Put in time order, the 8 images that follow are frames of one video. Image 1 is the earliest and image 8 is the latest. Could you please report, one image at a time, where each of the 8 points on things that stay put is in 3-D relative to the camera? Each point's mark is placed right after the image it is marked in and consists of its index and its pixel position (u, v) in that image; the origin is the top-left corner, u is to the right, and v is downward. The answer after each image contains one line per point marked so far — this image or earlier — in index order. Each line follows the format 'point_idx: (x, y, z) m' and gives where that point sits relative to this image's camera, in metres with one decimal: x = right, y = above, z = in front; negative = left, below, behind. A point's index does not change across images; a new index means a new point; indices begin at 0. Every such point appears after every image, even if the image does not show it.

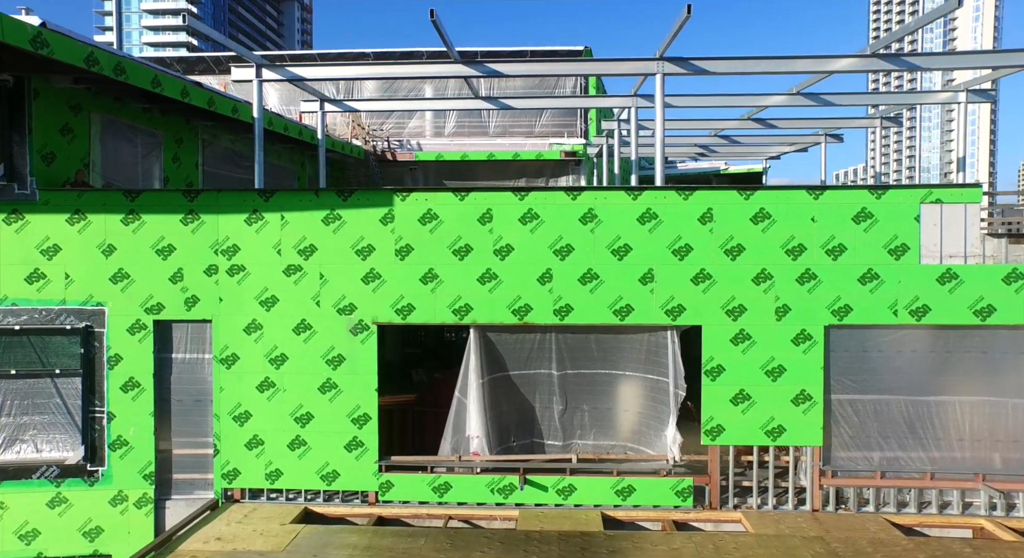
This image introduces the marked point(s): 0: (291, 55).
0: (-6.1, +6.2, +18.1) m
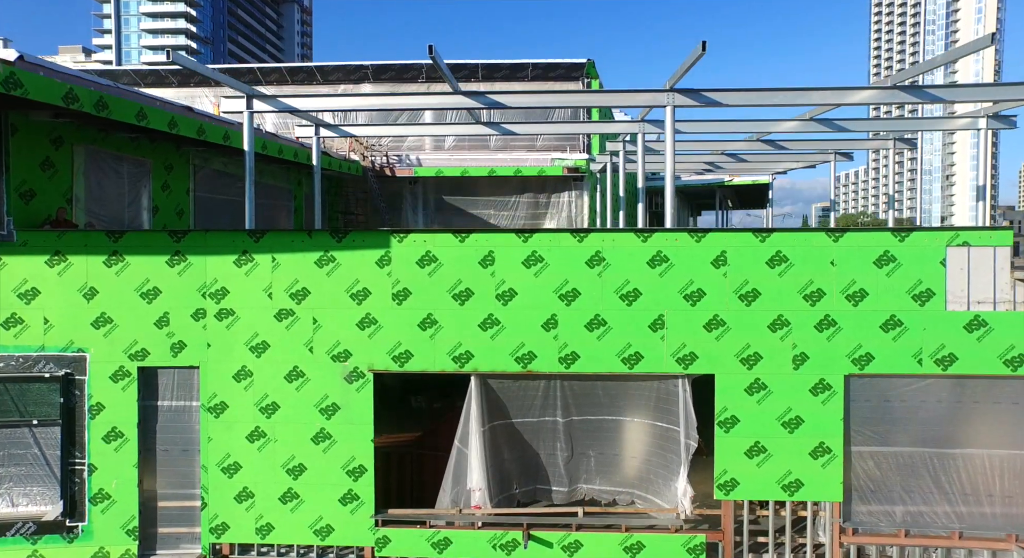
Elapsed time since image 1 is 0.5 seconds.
0: (-6.1, +5.7, +17.8) m
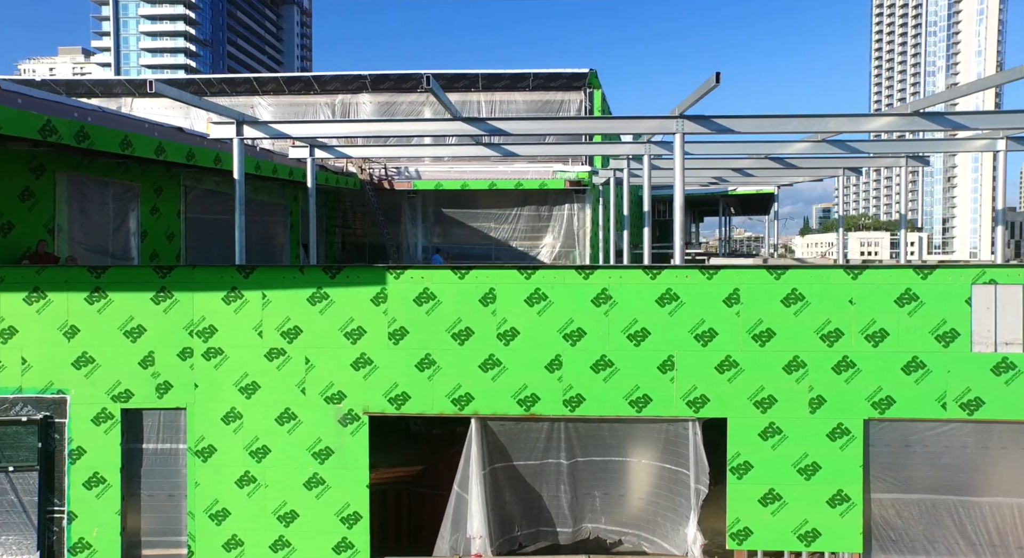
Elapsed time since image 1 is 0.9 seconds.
0: (-6.1, +5.4, +17.5) m
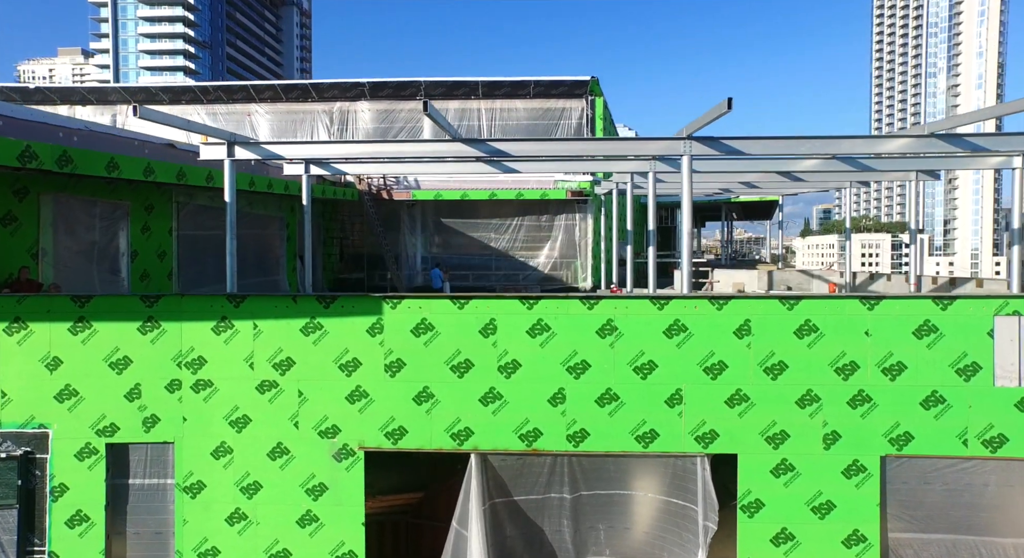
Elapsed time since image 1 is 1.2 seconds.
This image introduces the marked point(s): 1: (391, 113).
0: (-6.0, +5.1, +17.2) m
1: (-3.2, +4.5, +17.6) m
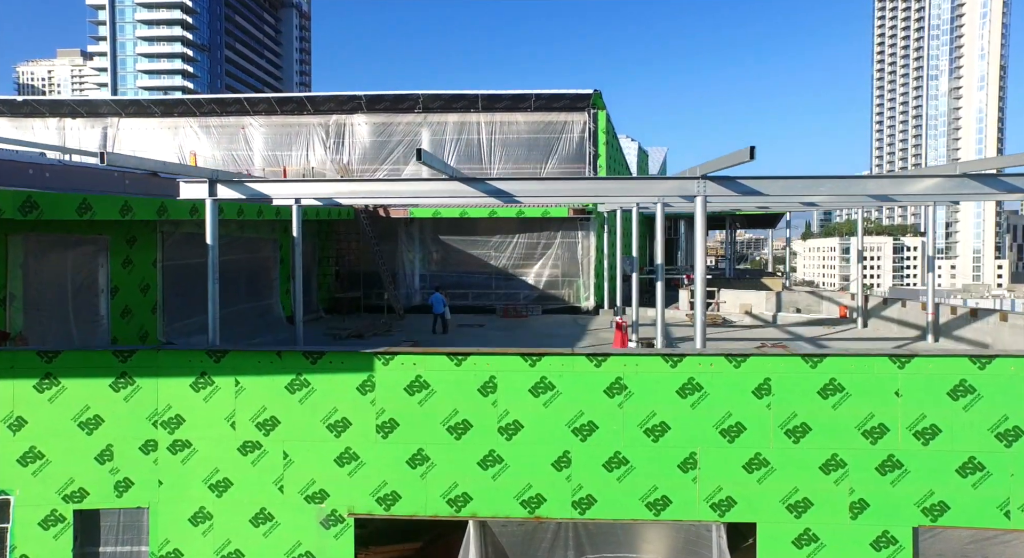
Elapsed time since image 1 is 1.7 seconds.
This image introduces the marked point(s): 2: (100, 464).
0: (-6.0, +4.7, +16.8) m
1: (-3.2, +4.0, +17.2) m
2: (-3.5, -1.6, +5.6) m
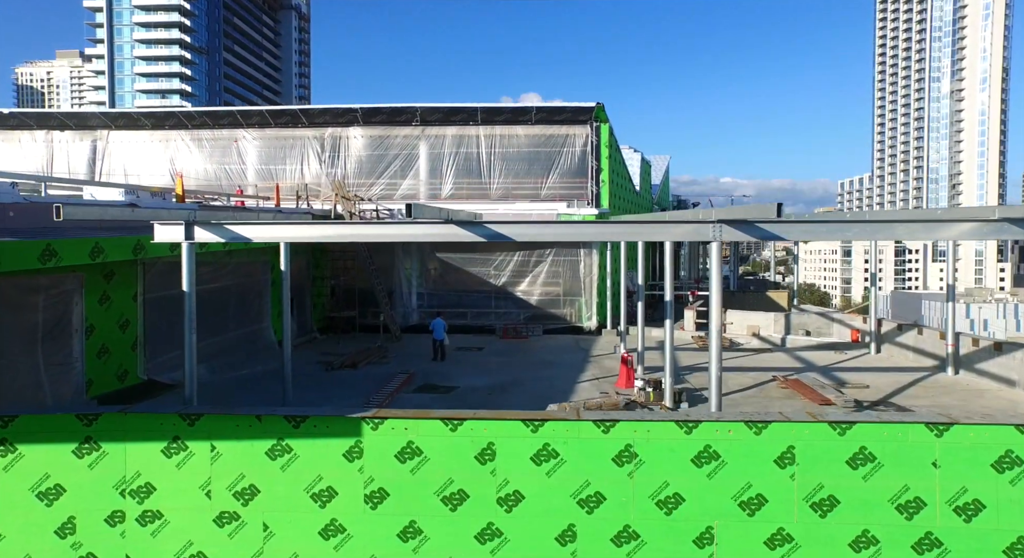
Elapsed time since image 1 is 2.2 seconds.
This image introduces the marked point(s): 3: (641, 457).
0: (-6.0, +4.2, +16.3) m
1: (-3.2, +3.6, +16.7) m
2: (-3.5, -2.0, +5.1) m
3: (+1.0, -1.3, +4.9) m
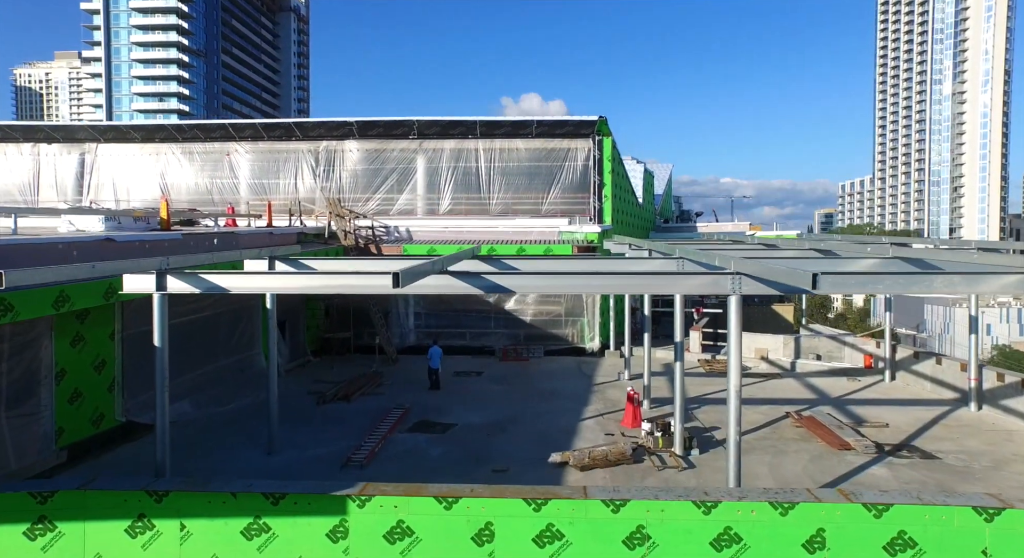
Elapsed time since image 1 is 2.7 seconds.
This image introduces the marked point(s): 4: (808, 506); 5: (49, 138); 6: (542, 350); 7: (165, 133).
0: (-6.0, +3.8, +15.9) m
1: (-3.2, +3.1, +16.2) m
2: (-3.5, -2.4, +4.6) m
3: (+1.0, -1.8, +4.5) m
4: (+2.0, -1.5, +4.4) m
5: (-11.8, +3.6, +16.7) m
6: (+0.6, -1.6, +14.3) m
7: (-8.7, +3.7, +16.4) m
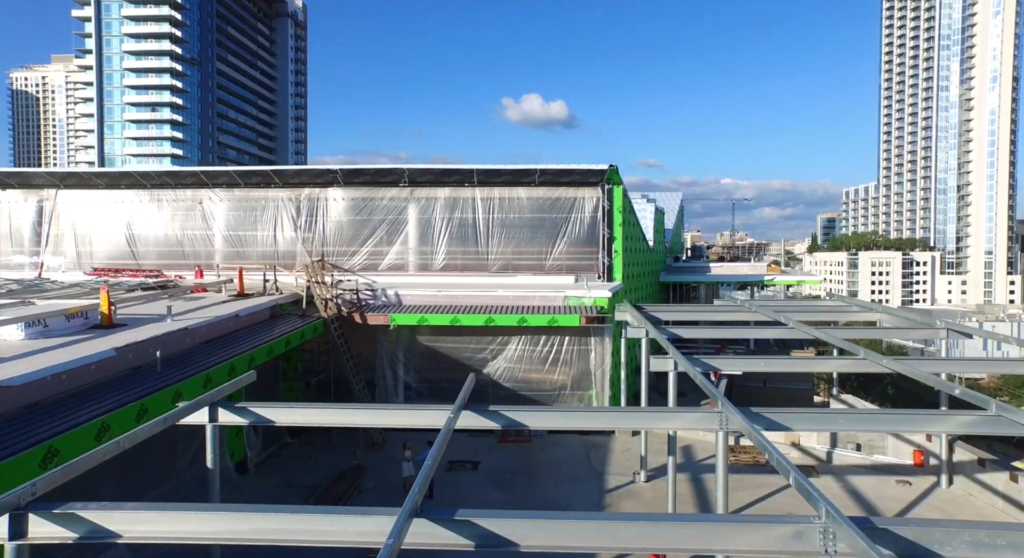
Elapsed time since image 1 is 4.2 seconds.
0: (-6.0, +2.4, +14.4) m
1: (-3.2, +1.7, +14.7) m
2: (-3.5, -3.8, +3.1) m
3: (+1.0, -3.2, +2.9) m
4: (+2.0, -2.9, +2.9) m
5: (-11.8, +2.2, +15.2) m
6: (+0.7, -3.0, +12.8) m
7: (-8.7, +2.3, +14.9) m
